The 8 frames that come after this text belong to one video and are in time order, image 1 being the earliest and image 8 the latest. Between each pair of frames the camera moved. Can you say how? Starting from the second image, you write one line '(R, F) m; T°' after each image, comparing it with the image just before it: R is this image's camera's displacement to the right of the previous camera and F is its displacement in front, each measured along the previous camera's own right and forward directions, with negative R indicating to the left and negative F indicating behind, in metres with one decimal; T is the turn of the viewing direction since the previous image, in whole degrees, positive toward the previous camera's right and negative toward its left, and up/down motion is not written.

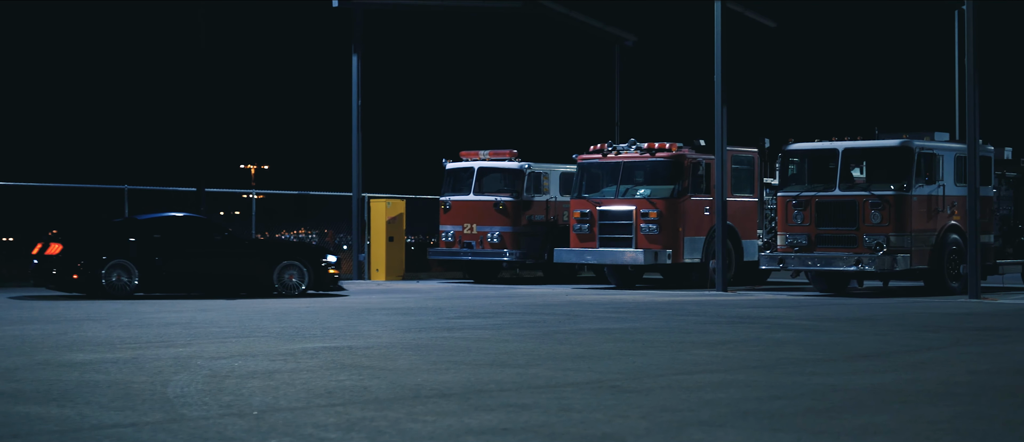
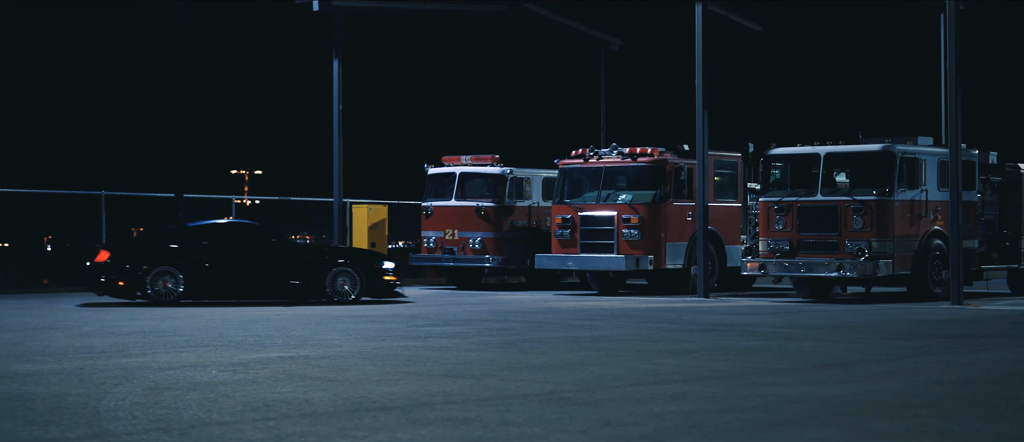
(+0.4, +0.3) m; 0°
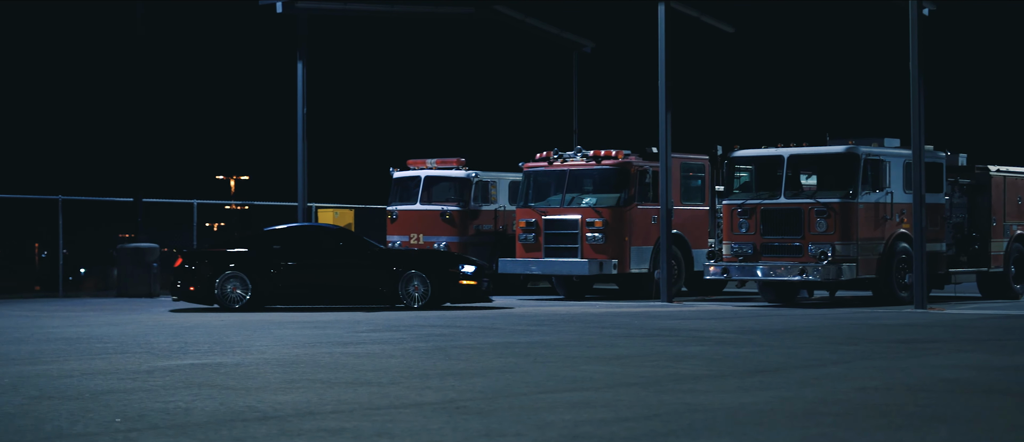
(+0.8, +0.4) m; 0°
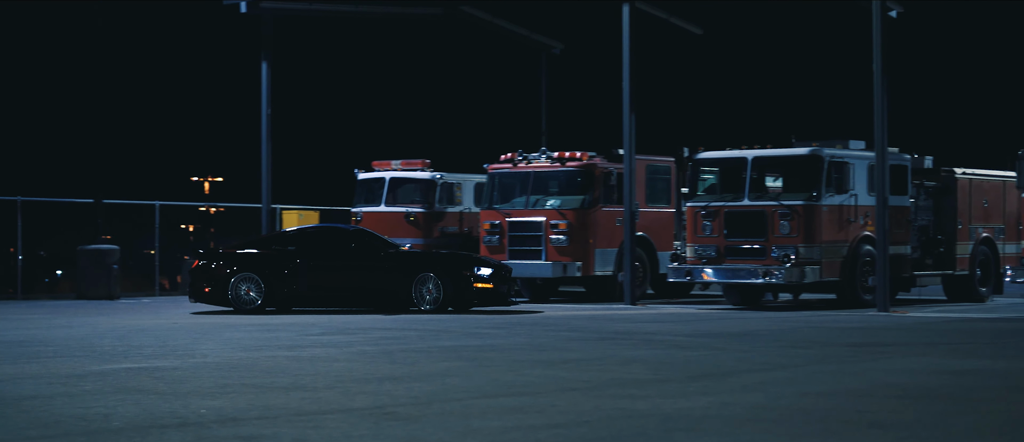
(+0.4, +0.2) m; +1°
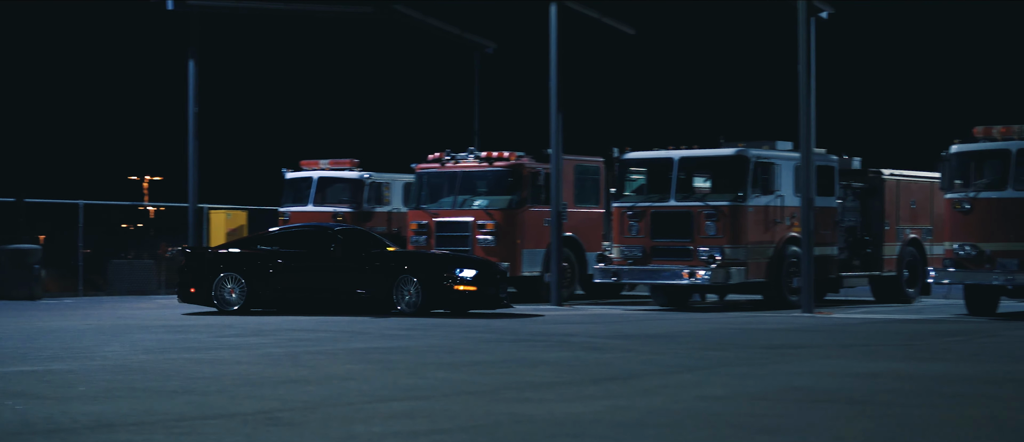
(+0.4, +0.2) m; +2°
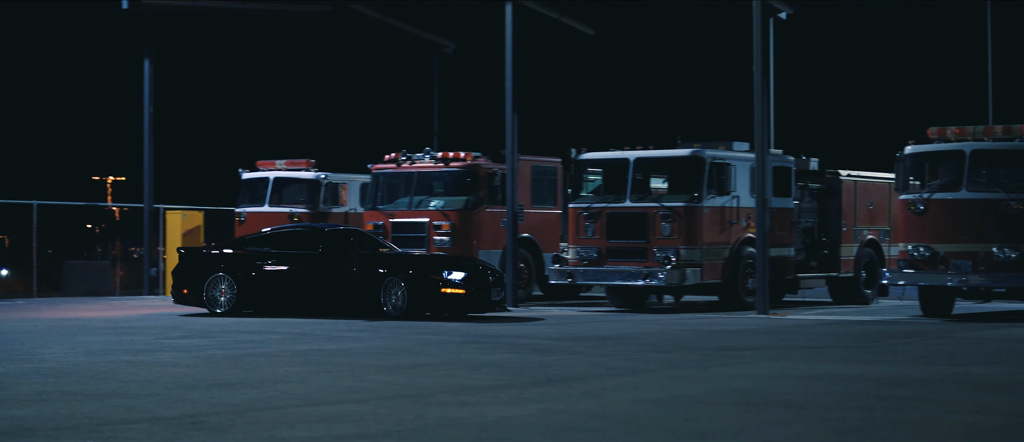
(+0.3, +0.1) m; +1°
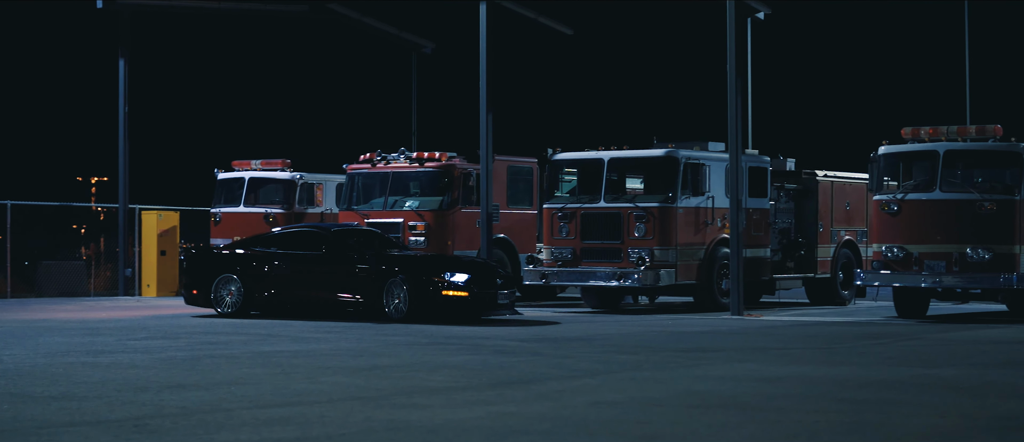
(+0.3, +0.1) m; 0°
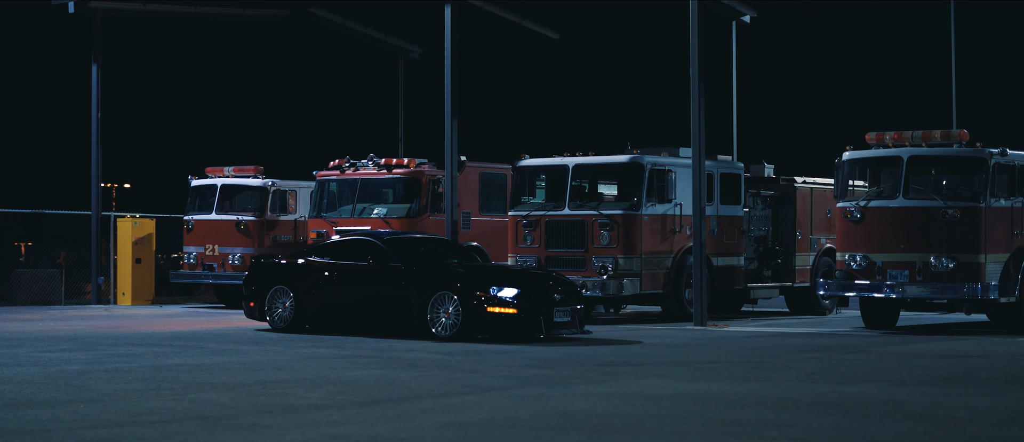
(+1.4, +0.6) m; -2°
